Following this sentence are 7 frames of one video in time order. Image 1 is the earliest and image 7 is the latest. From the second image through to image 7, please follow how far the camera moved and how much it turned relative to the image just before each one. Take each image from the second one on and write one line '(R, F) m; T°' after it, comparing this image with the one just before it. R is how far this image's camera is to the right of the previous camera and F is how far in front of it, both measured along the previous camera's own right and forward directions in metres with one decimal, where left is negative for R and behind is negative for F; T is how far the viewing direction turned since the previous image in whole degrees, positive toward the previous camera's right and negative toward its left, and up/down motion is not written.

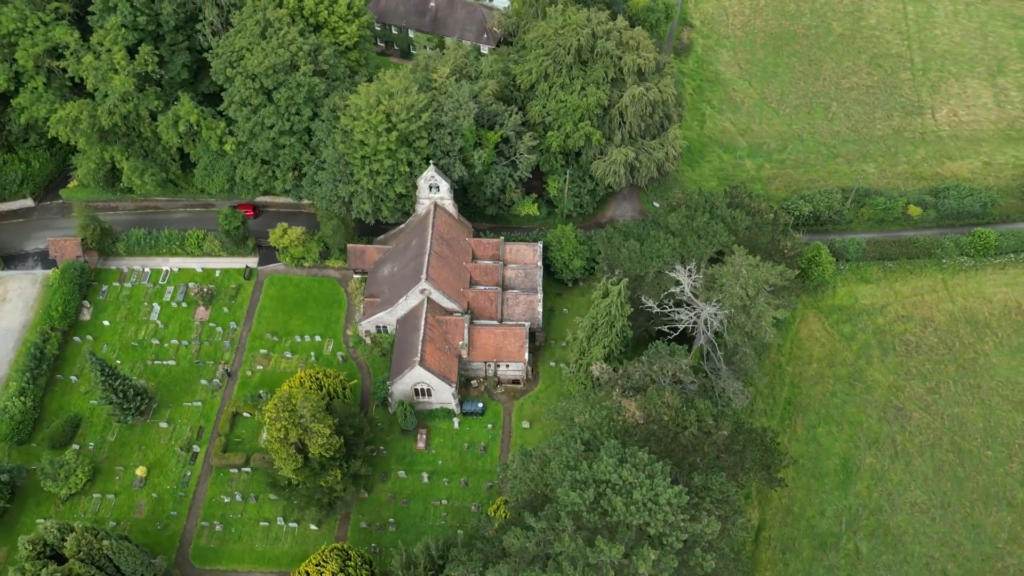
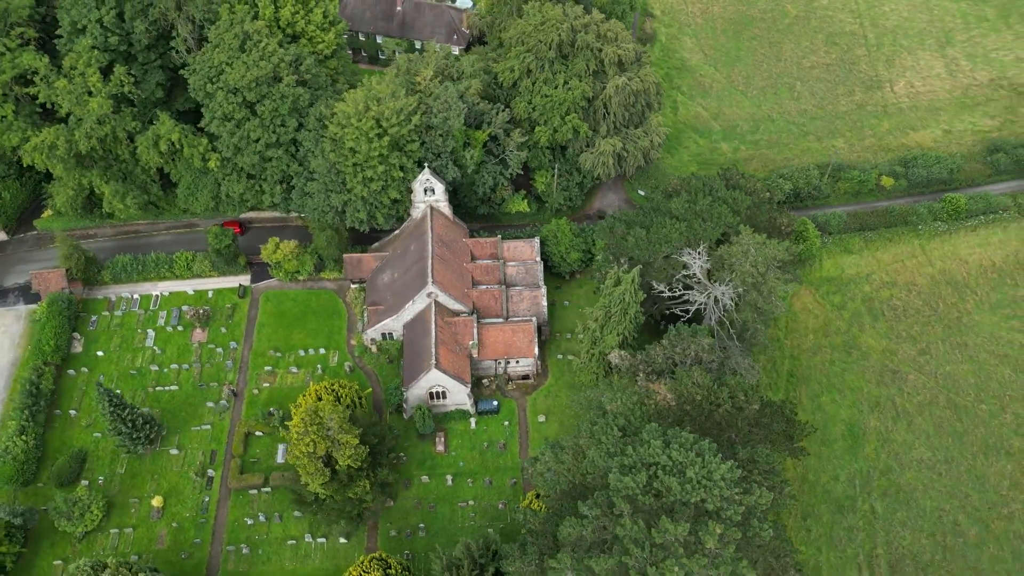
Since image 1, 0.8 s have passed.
(-3.8, -0.2) m; +4°
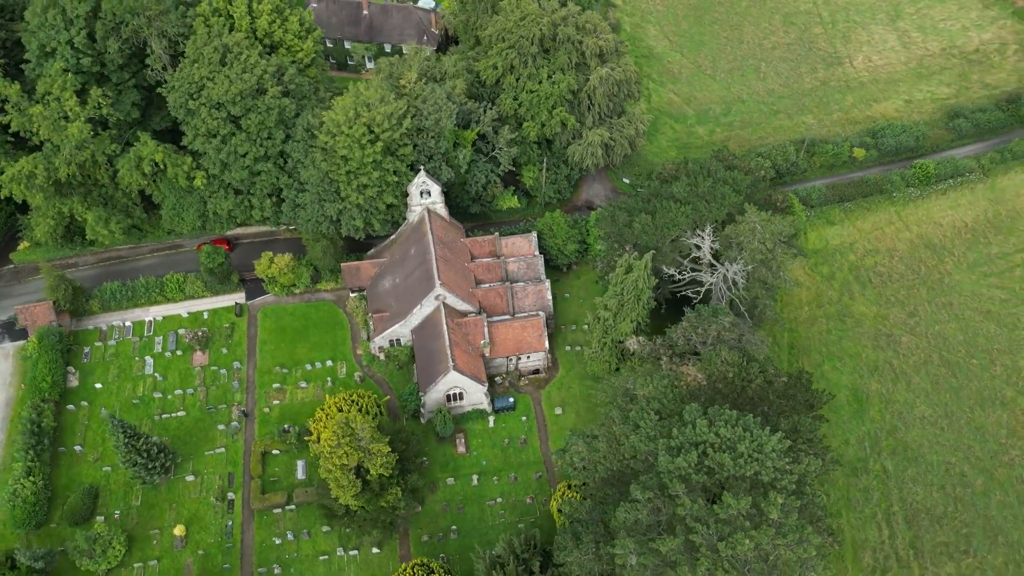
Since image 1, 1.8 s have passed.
(-3.9, -0.1) m; +4°
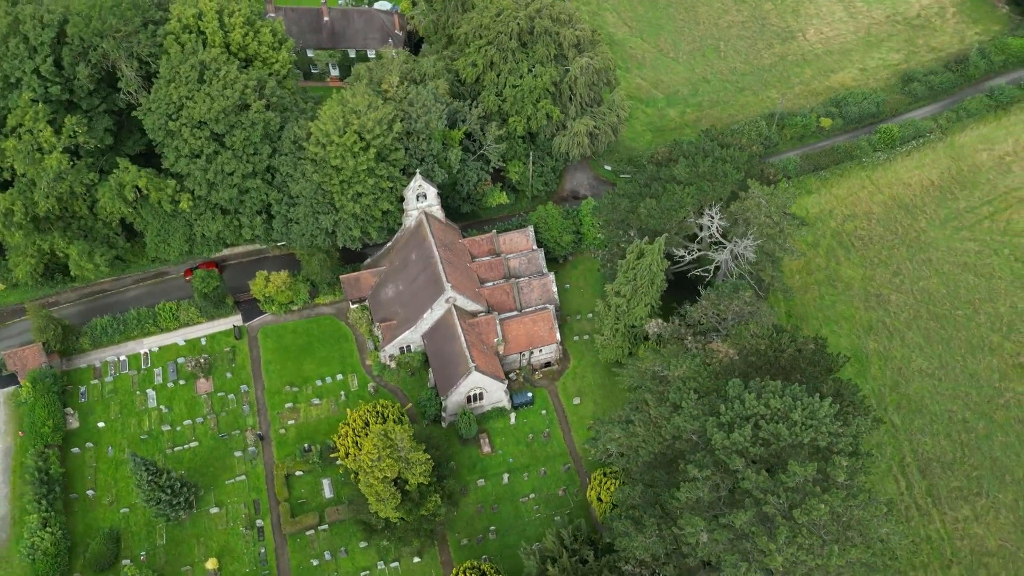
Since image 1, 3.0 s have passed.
(-4.6, +0.1) m; +4°
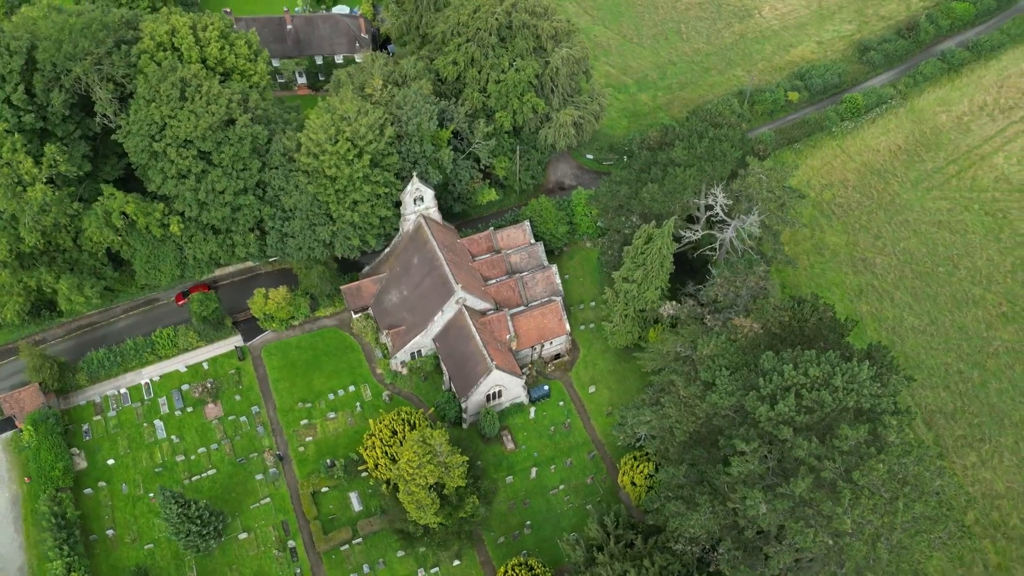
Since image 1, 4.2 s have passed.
(-4.2, +0.1) m; +4°
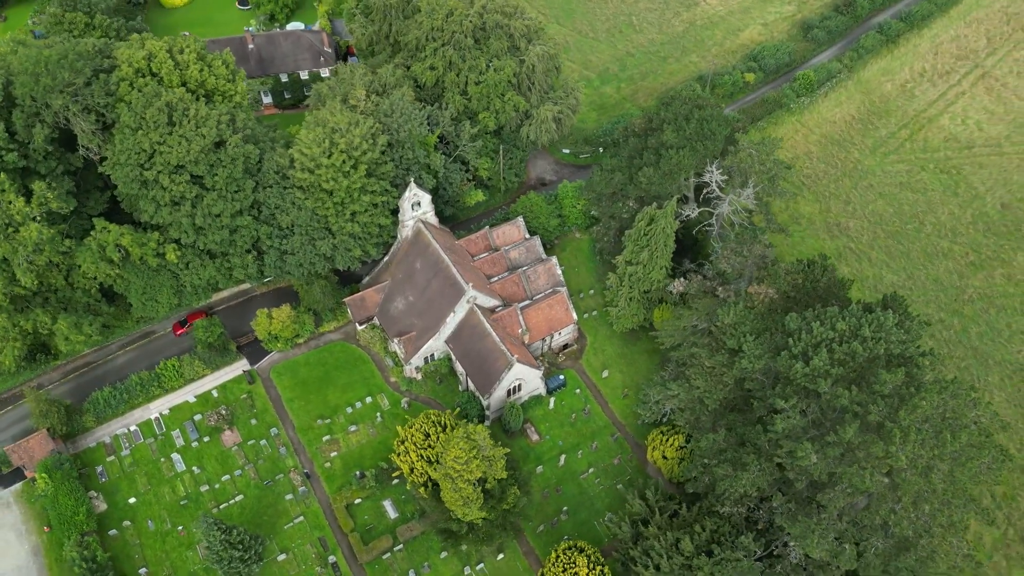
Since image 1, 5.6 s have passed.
(-4.9, -0.6) m; +5°
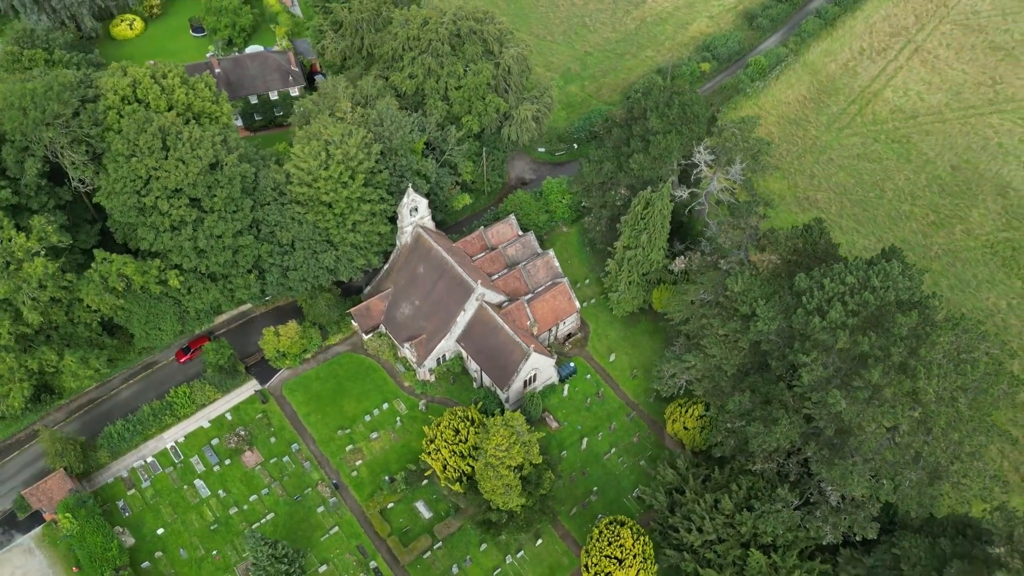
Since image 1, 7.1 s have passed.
(-4.7, -1.1) m; +4°
